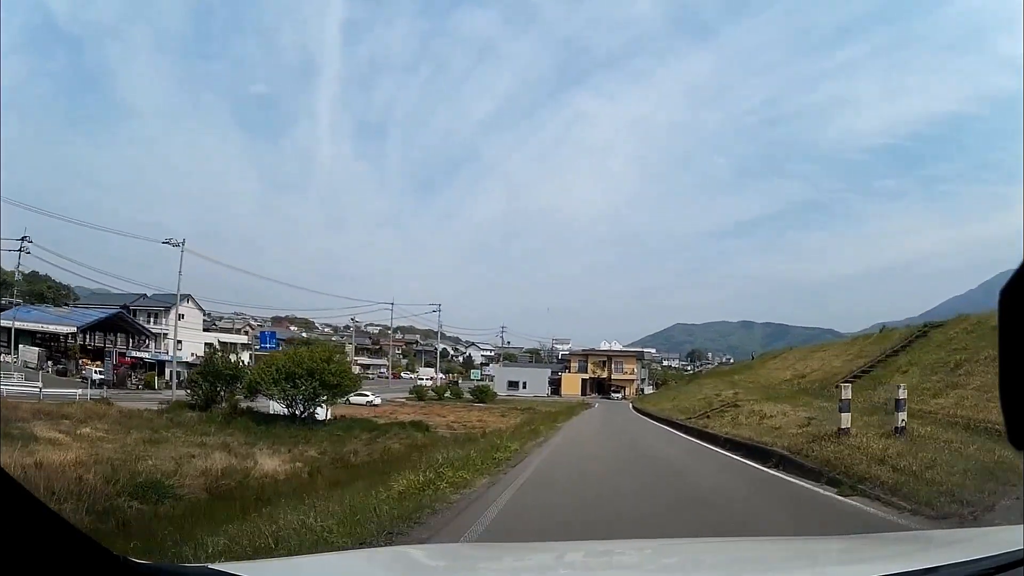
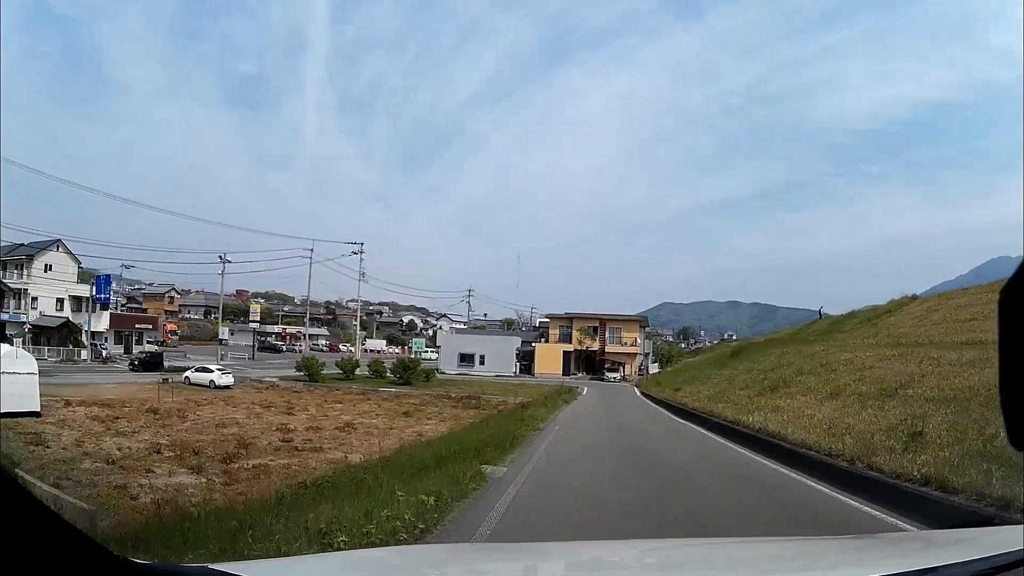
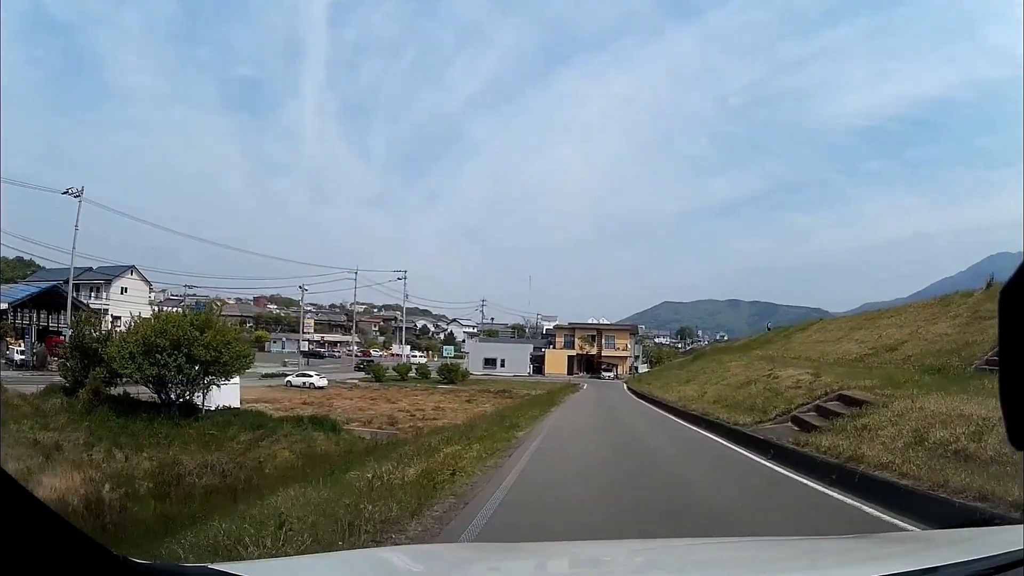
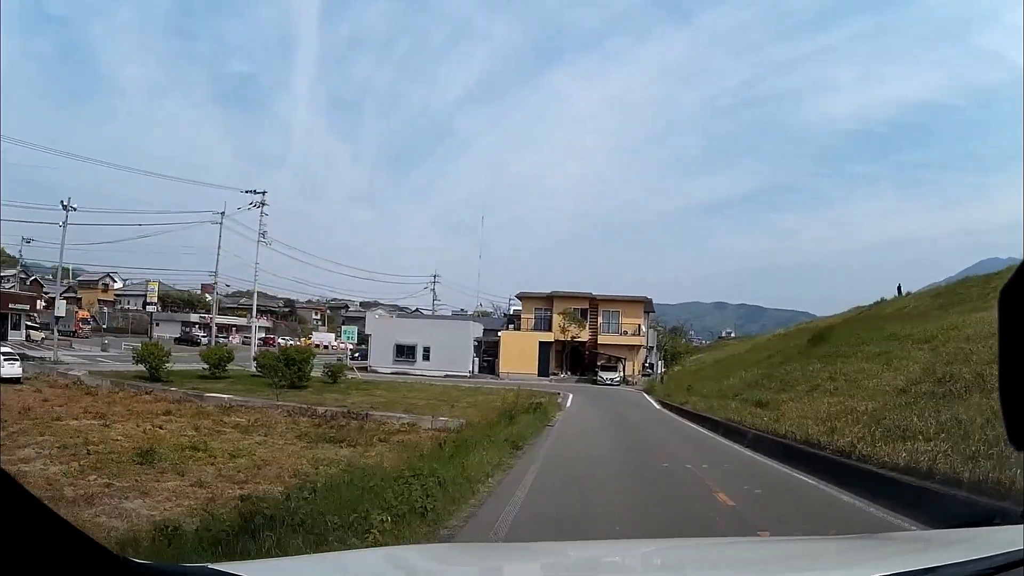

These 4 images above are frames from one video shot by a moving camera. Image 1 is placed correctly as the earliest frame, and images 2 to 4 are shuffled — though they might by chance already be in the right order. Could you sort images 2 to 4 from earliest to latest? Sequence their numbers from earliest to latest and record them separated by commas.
3, 2, 4
